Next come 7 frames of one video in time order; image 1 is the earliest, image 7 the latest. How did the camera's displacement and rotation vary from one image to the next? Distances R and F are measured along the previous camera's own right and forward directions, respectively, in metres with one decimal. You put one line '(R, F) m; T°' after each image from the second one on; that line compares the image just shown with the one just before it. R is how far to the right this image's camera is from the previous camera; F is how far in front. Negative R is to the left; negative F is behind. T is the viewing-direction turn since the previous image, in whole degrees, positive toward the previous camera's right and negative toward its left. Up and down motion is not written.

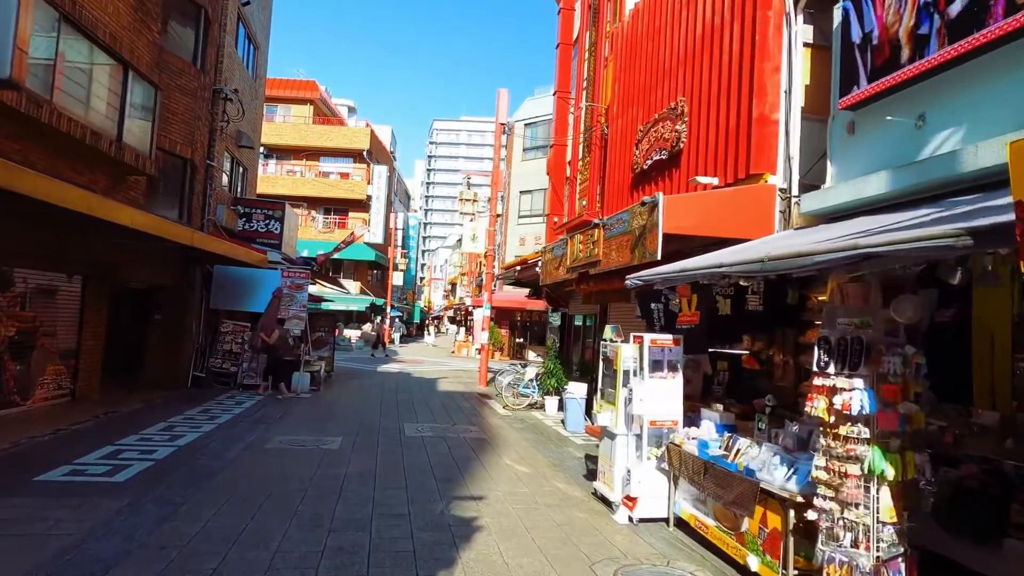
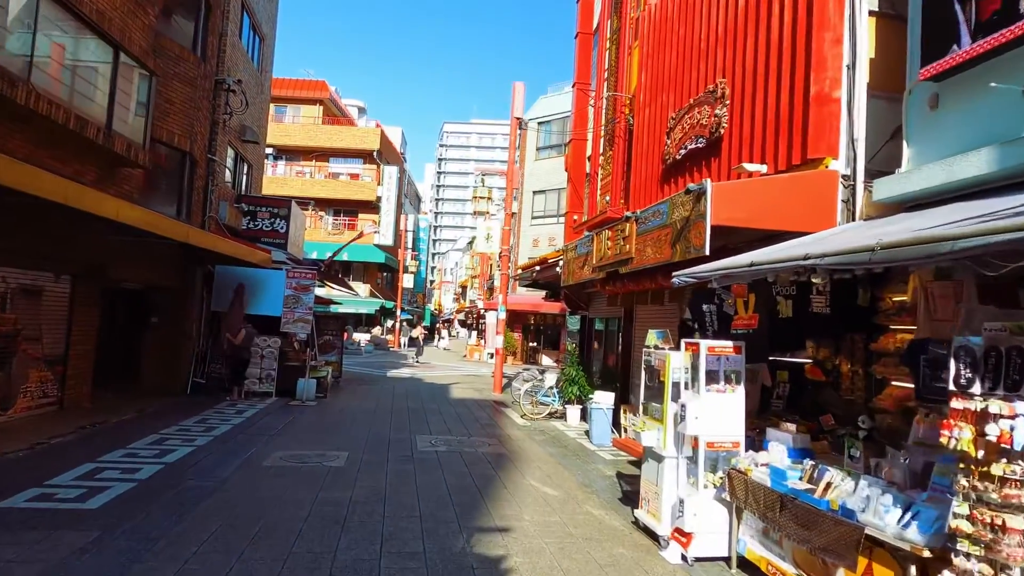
(-0.2, +0.9) m; -1°
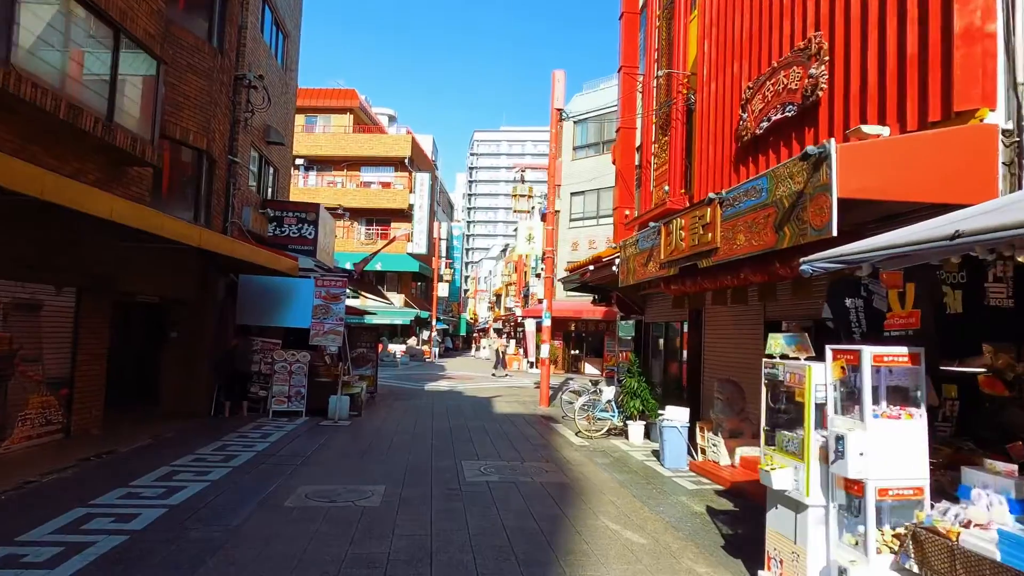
(-0.3, +1.4) m; -3°
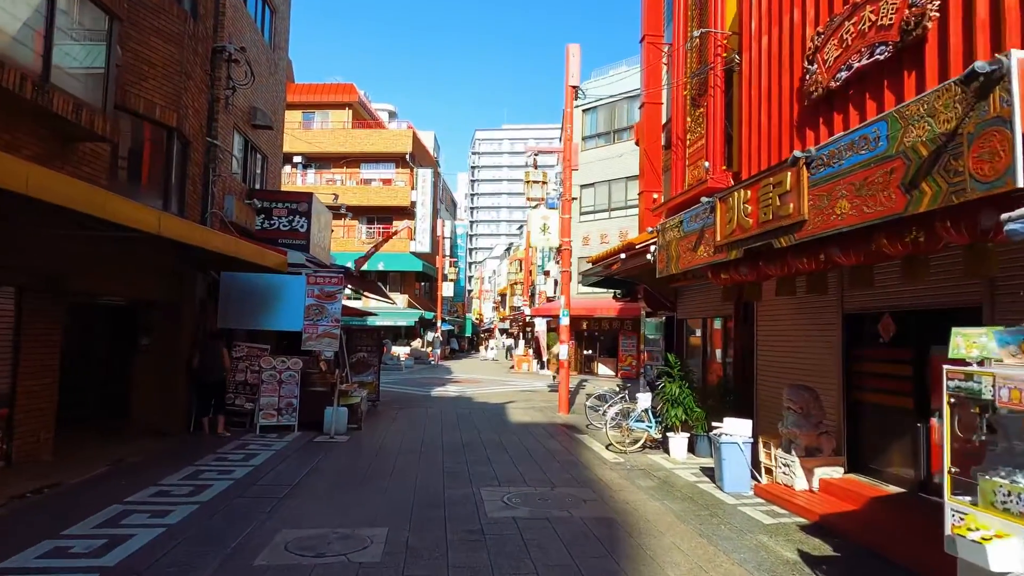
(-0.3, +1.5) m; 0°
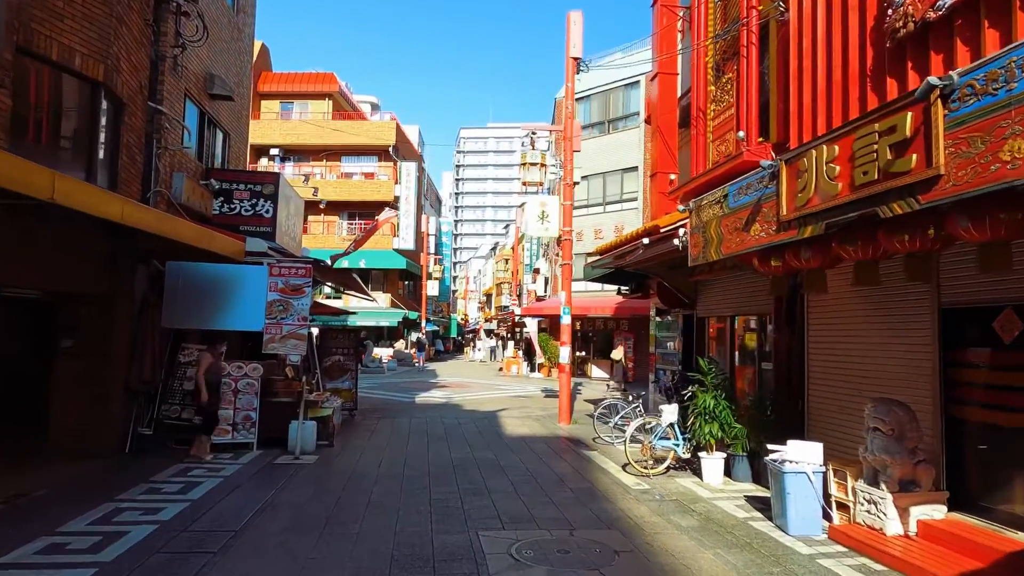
(-0.2, +1.7) m; +1°
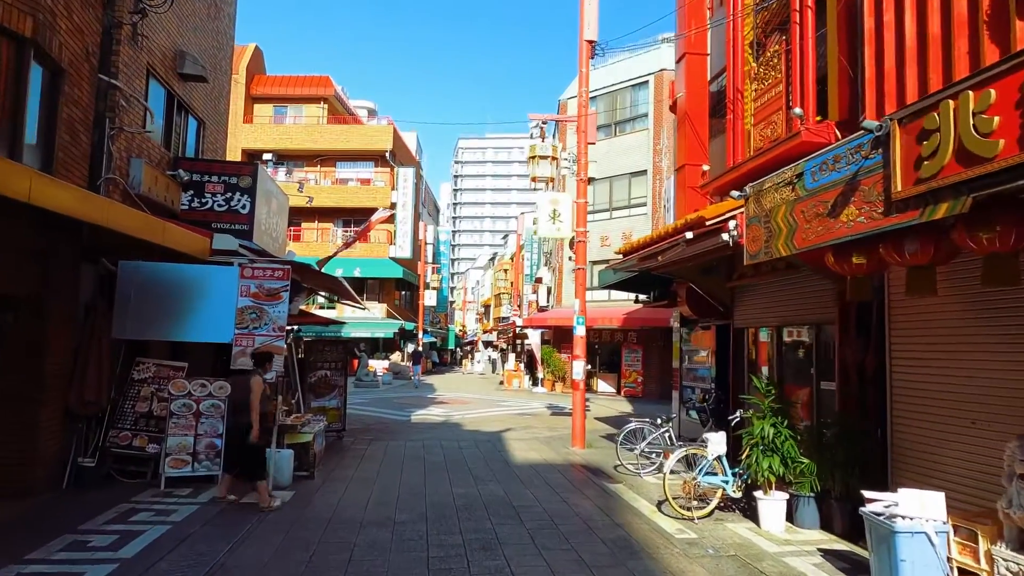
(-0.2, +1.5) m; 0°
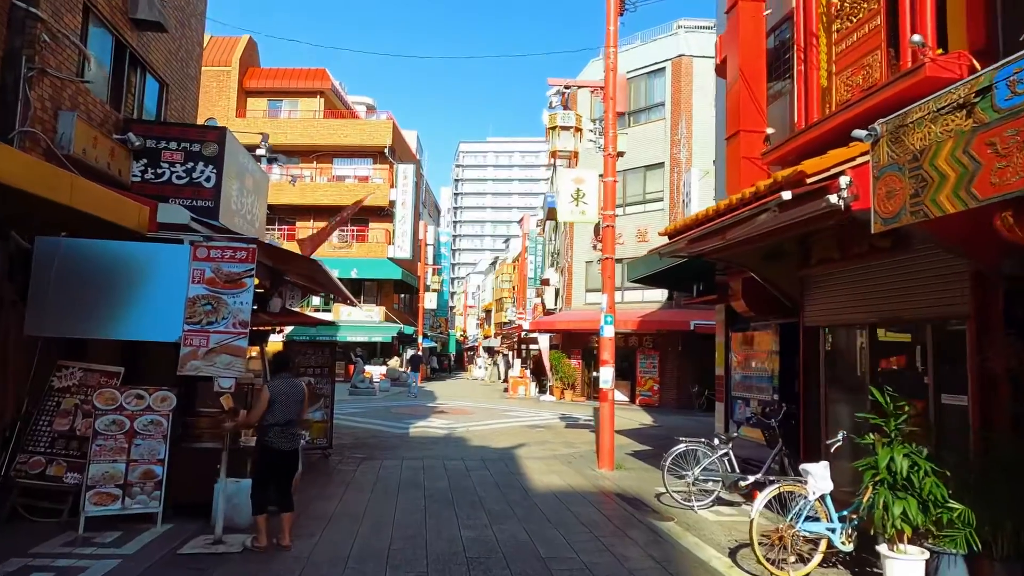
(-0.3, +1.8) m; 0°
